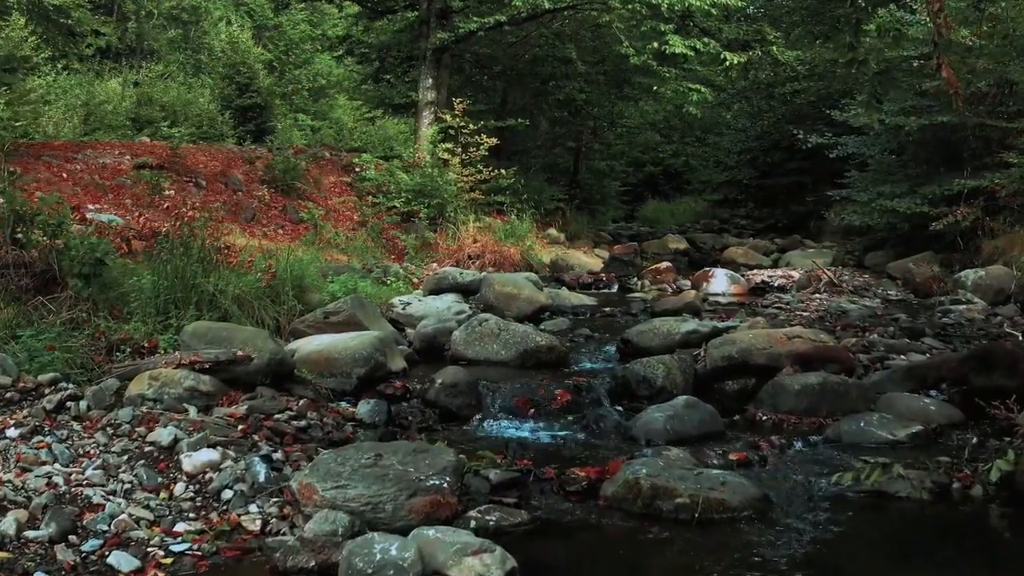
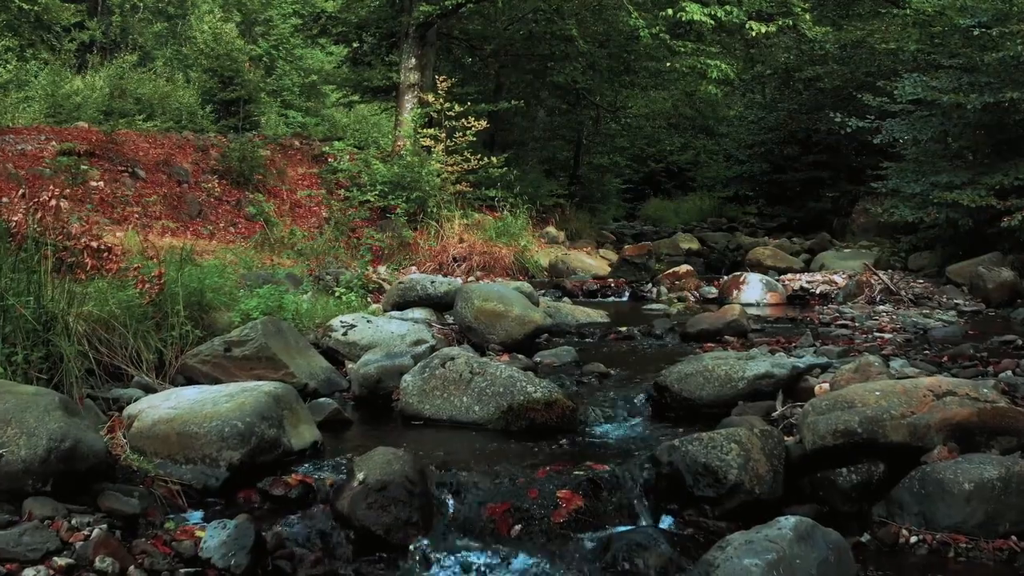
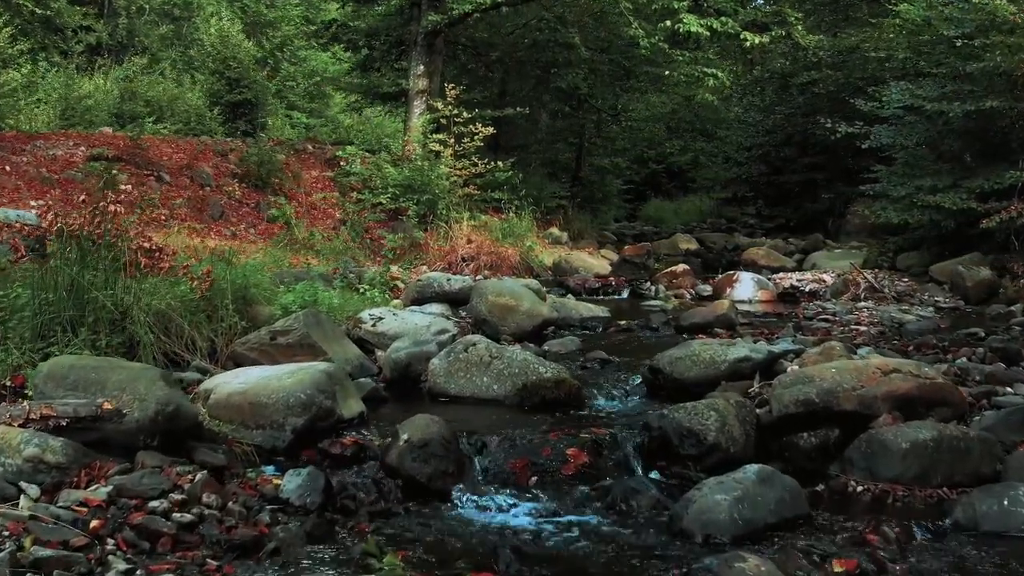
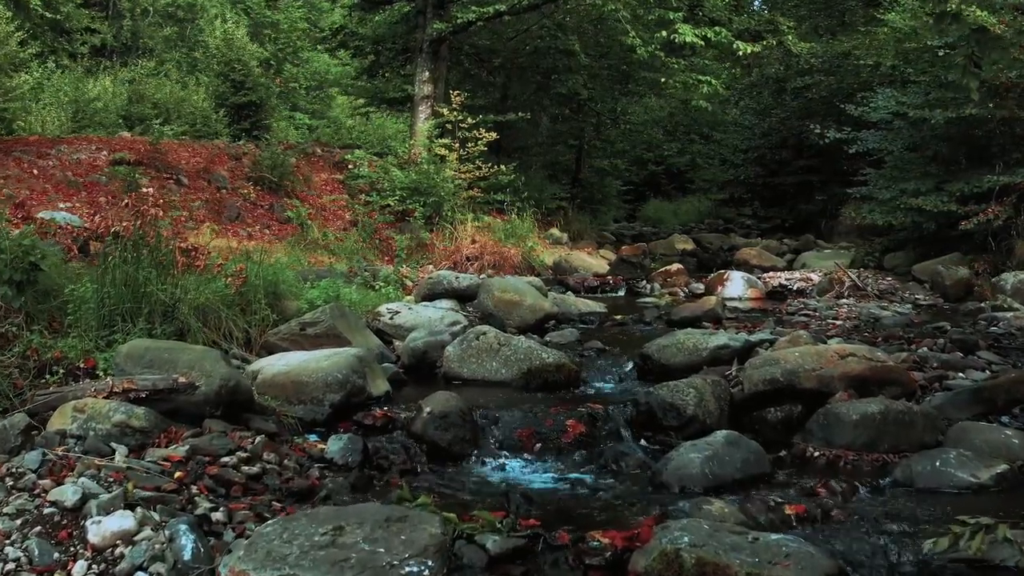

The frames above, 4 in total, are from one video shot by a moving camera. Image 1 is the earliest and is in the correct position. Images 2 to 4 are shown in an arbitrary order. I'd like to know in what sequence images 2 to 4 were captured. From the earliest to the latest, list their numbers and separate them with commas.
4, 3, 2
